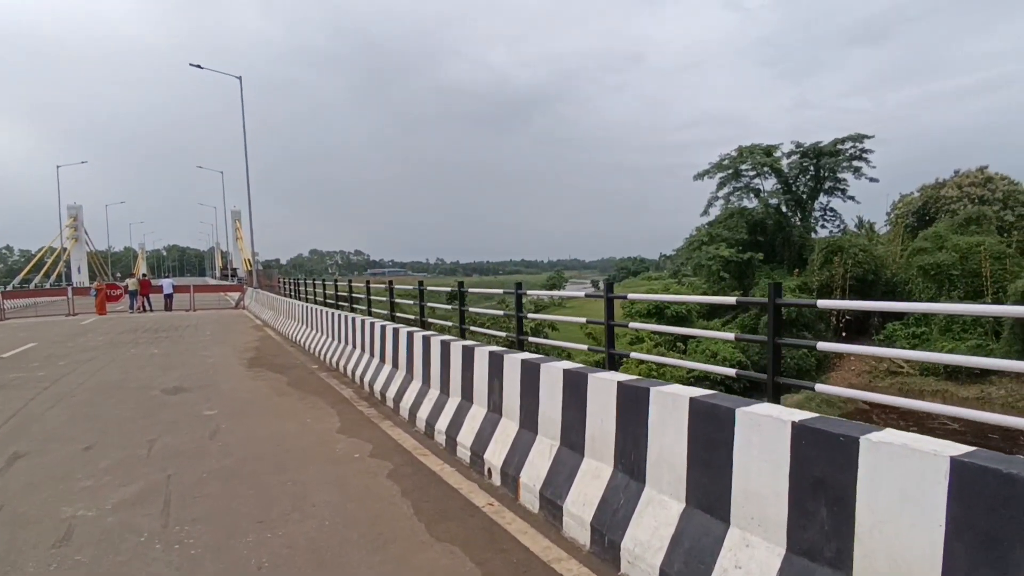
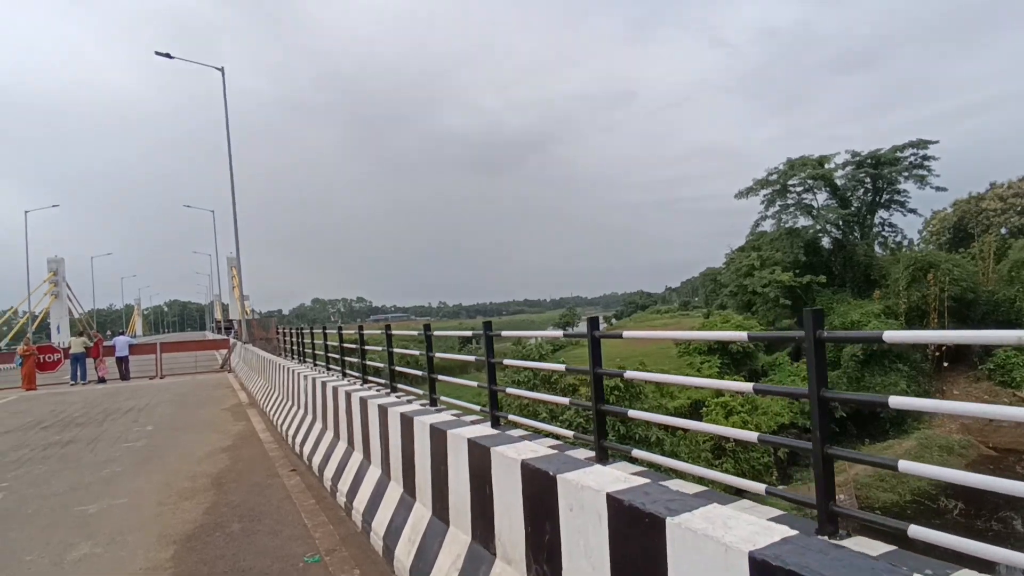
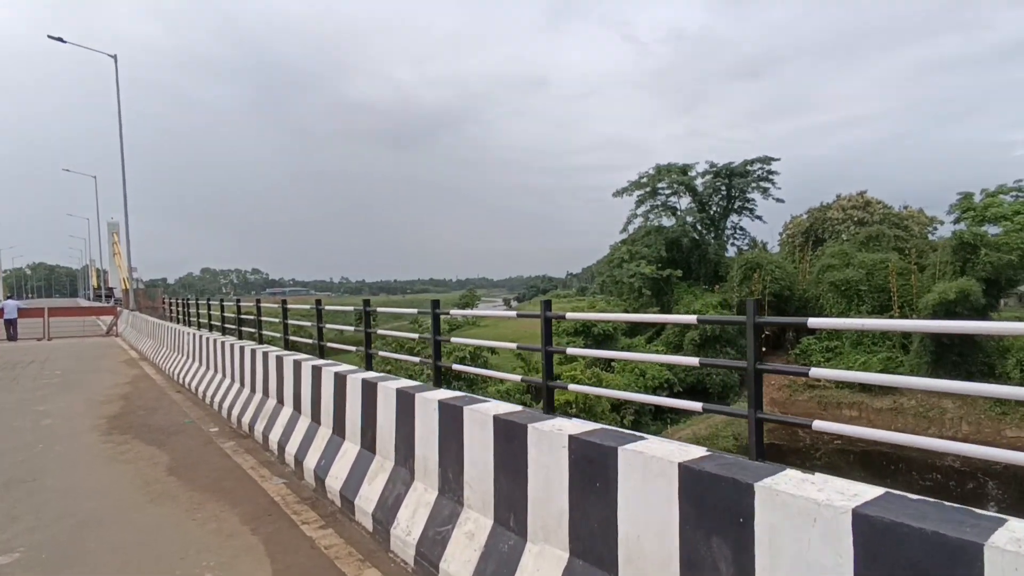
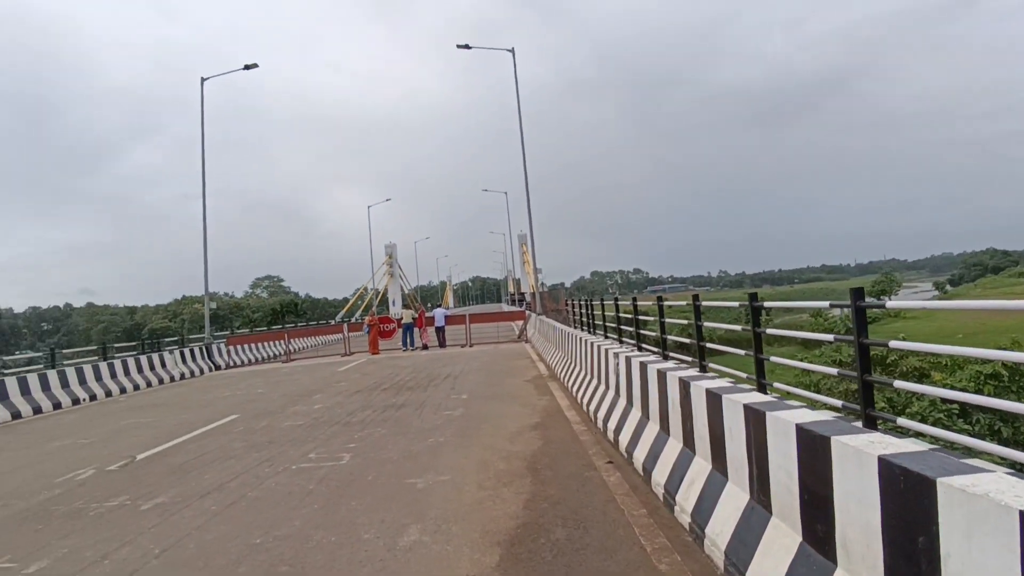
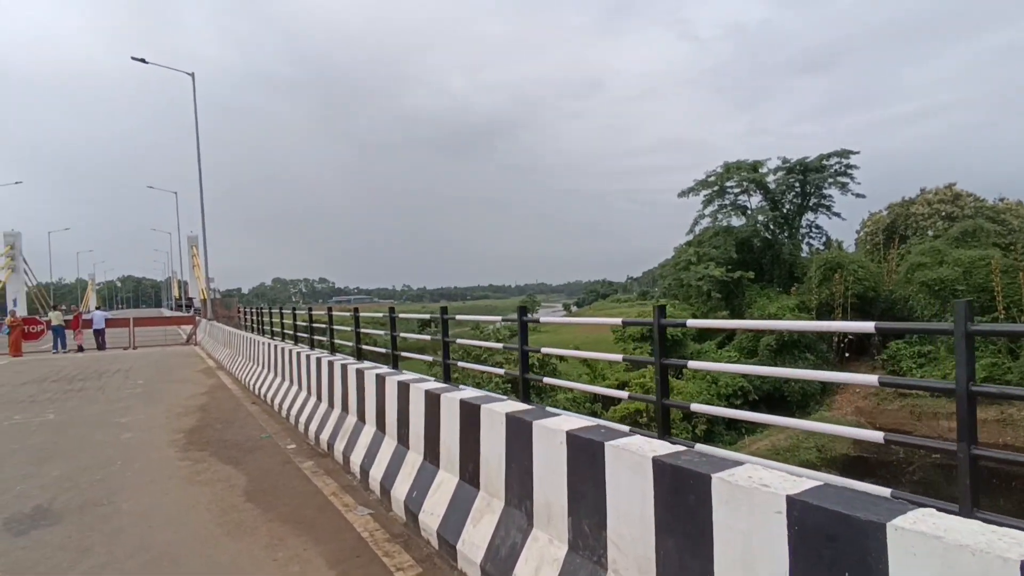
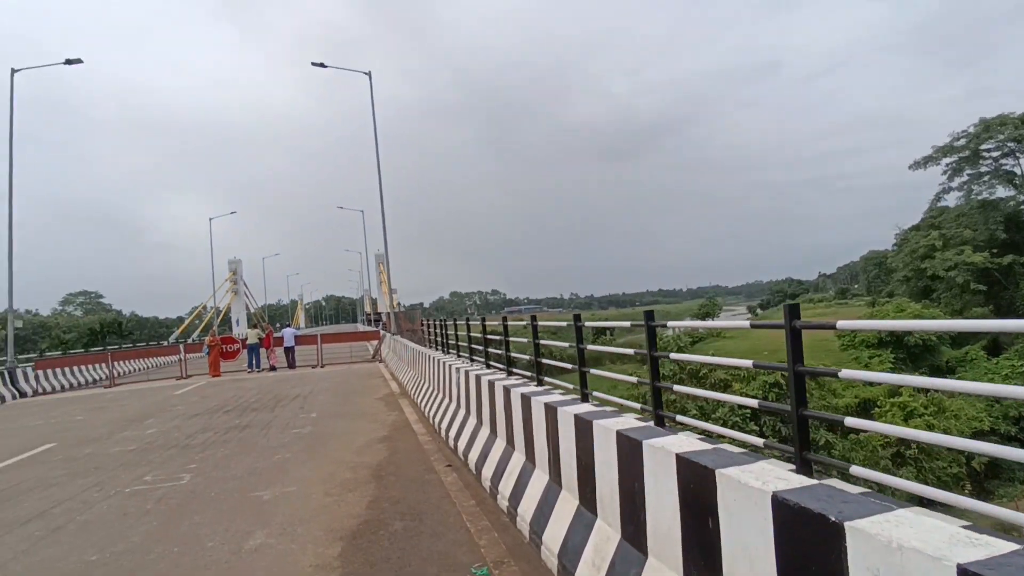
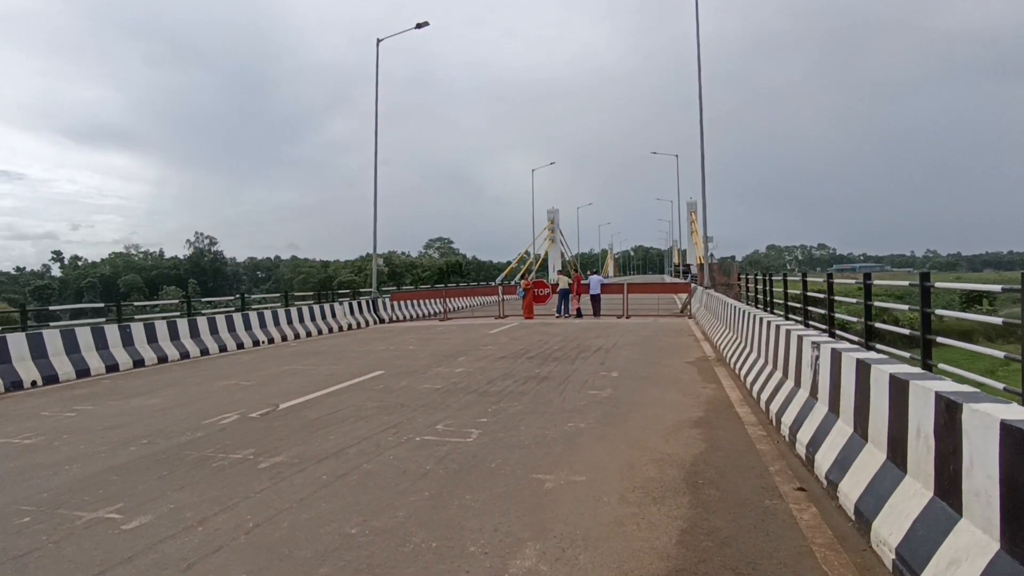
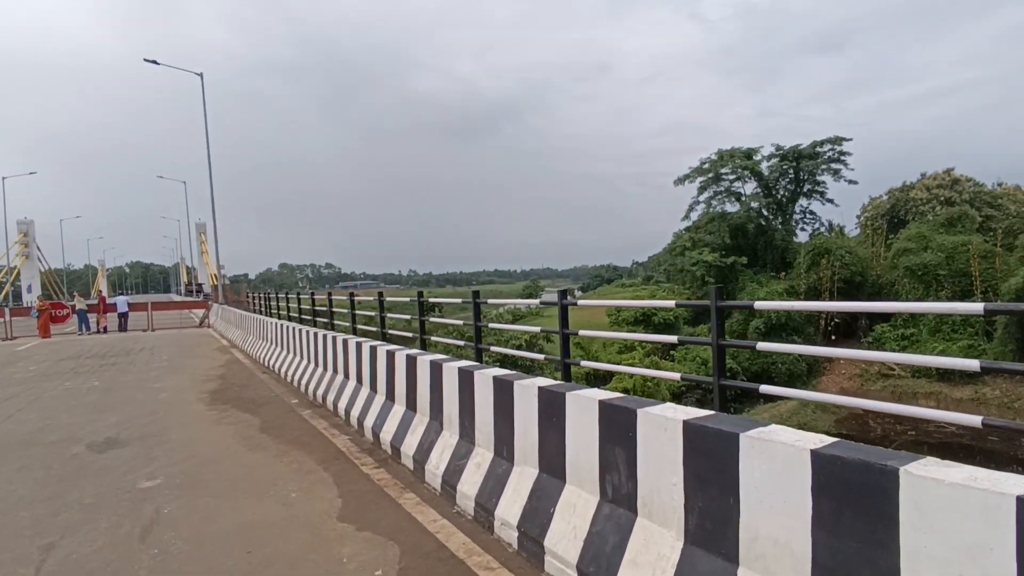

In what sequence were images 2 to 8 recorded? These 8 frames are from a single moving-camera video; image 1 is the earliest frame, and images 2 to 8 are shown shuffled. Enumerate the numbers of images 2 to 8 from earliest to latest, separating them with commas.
8, 3, 5, 2, 6, 4, 7
